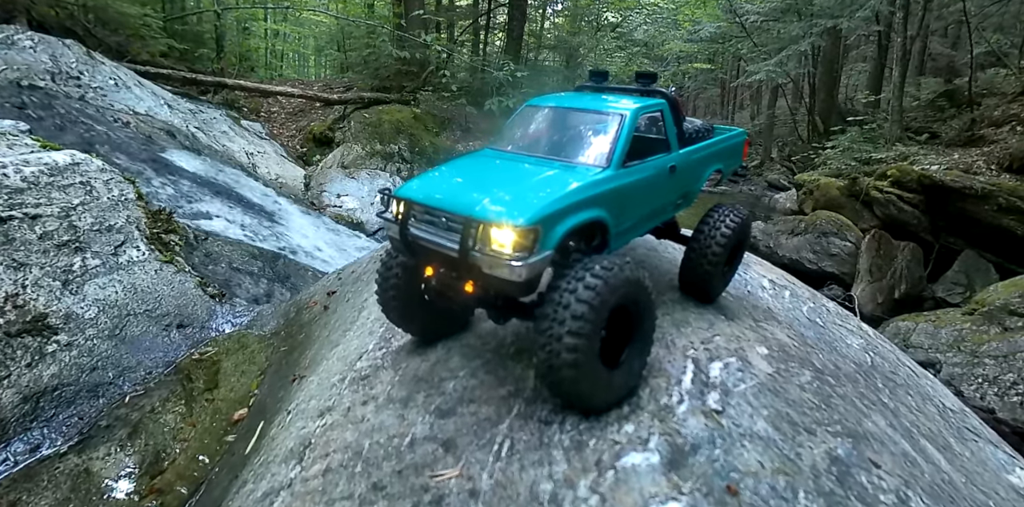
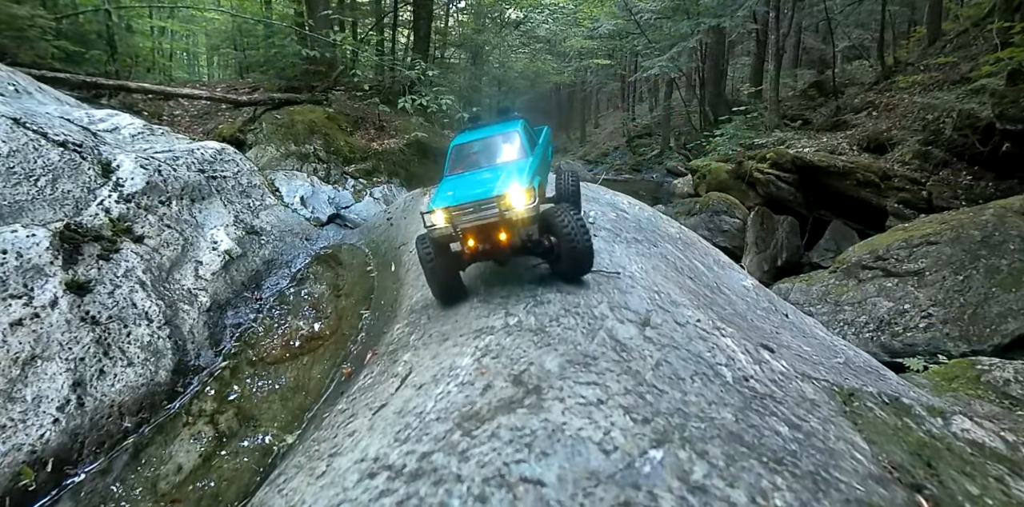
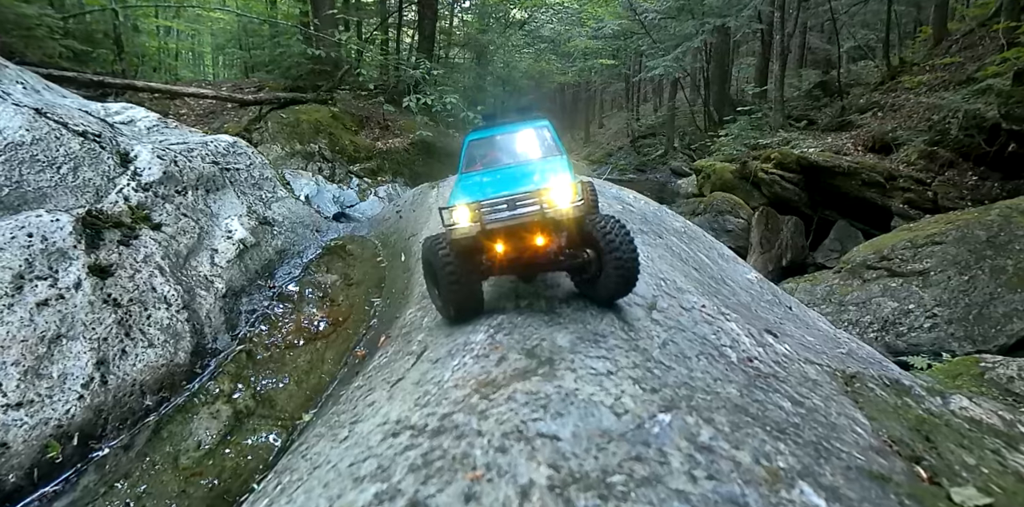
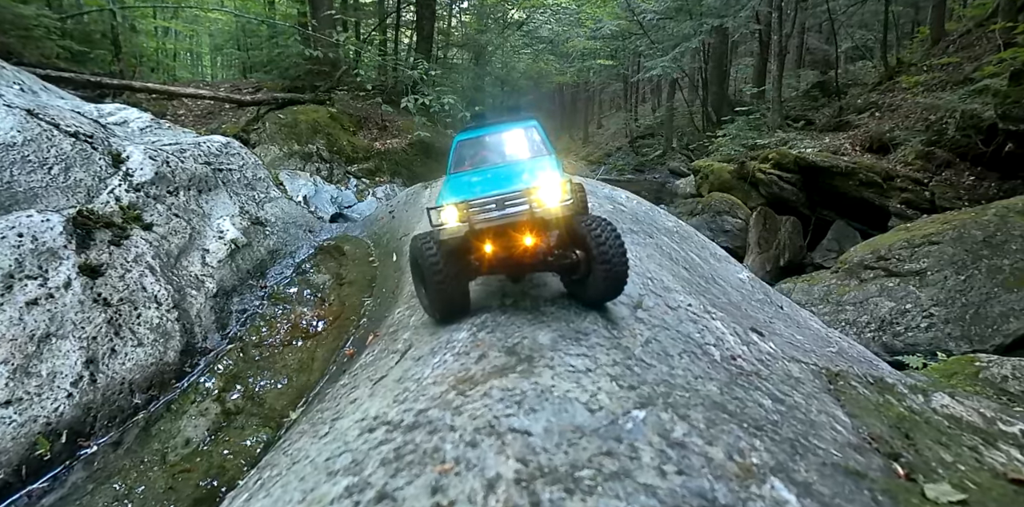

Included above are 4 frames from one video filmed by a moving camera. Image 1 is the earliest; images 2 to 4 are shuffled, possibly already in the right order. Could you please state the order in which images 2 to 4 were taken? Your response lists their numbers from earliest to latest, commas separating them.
2, 3, 4
